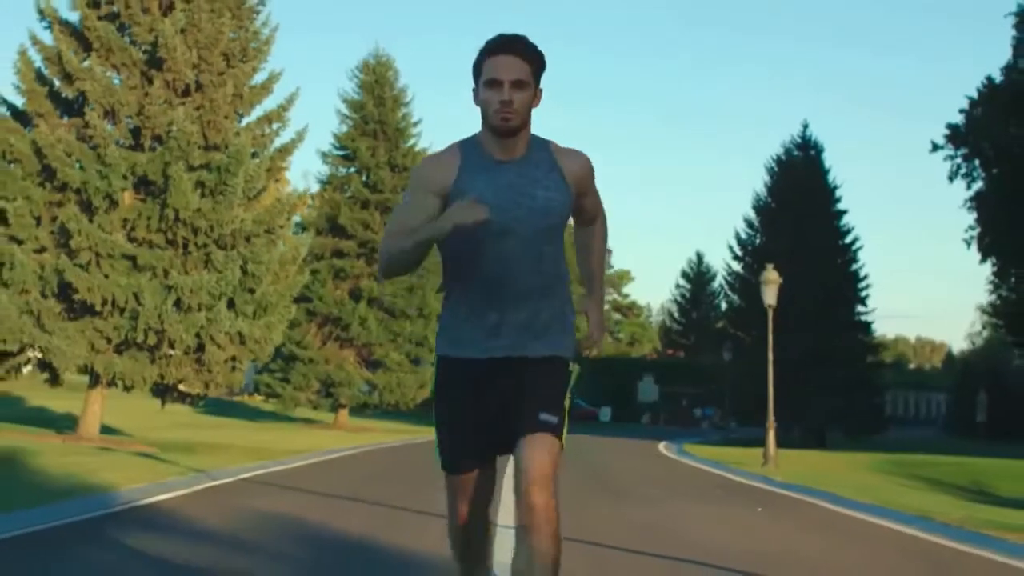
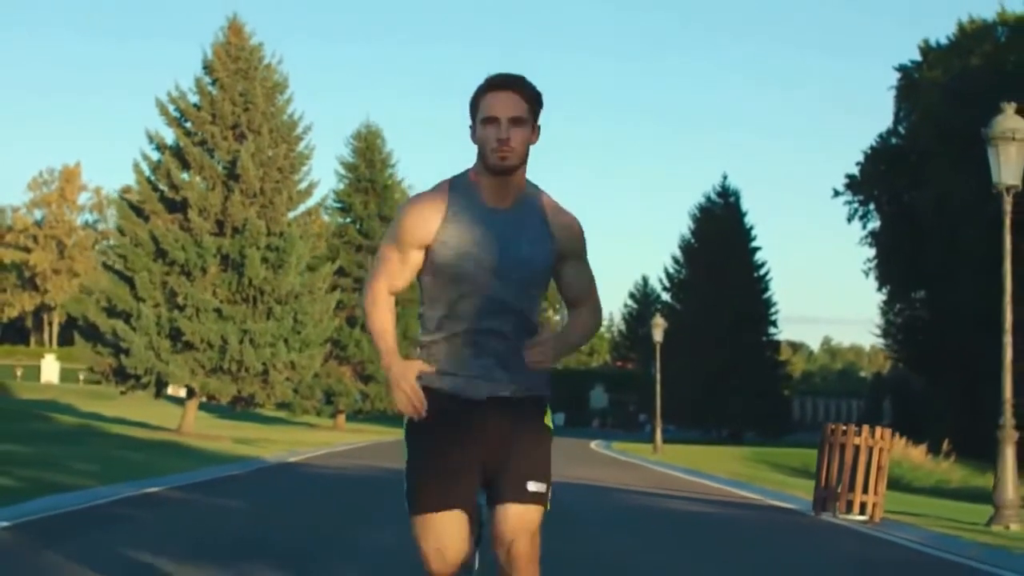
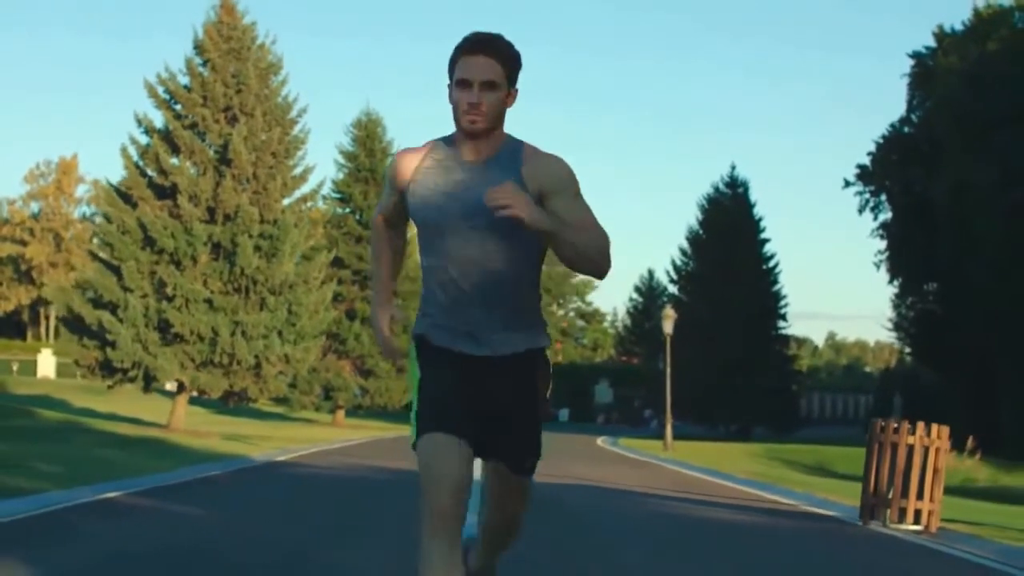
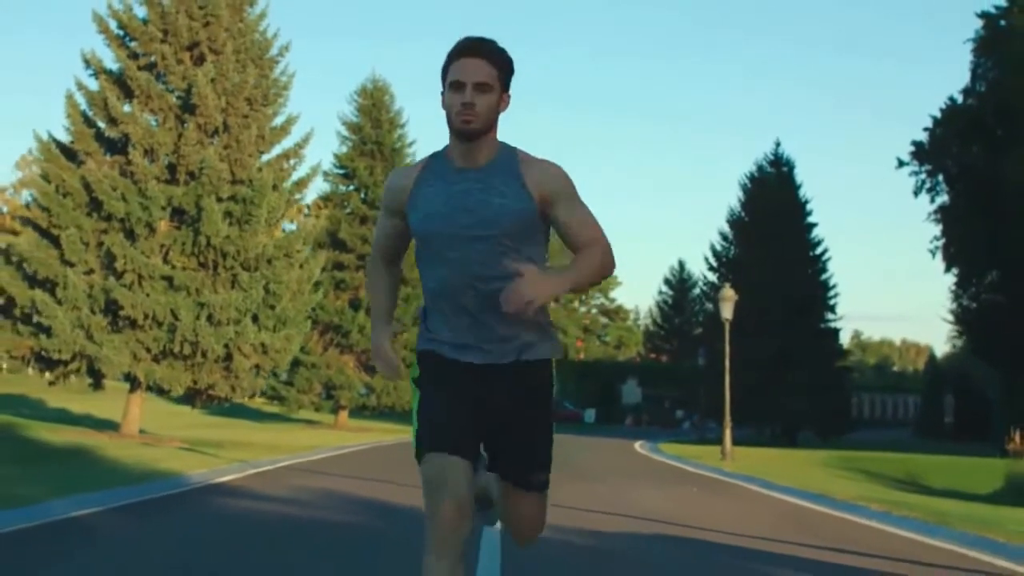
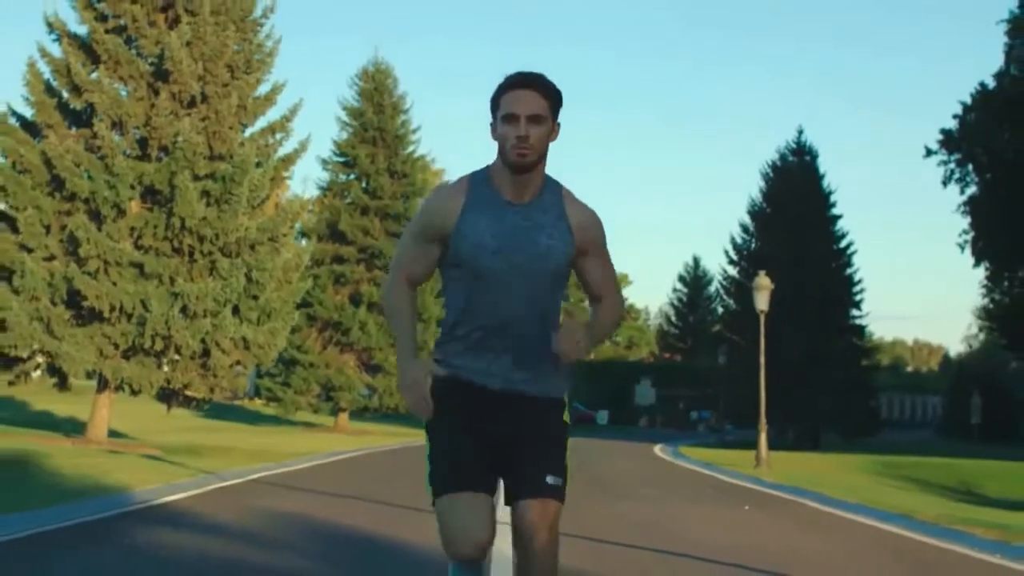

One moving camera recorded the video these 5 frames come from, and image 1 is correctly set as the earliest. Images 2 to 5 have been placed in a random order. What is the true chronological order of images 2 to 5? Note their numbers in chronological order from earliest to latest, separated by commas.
5, 4, 3, 2
